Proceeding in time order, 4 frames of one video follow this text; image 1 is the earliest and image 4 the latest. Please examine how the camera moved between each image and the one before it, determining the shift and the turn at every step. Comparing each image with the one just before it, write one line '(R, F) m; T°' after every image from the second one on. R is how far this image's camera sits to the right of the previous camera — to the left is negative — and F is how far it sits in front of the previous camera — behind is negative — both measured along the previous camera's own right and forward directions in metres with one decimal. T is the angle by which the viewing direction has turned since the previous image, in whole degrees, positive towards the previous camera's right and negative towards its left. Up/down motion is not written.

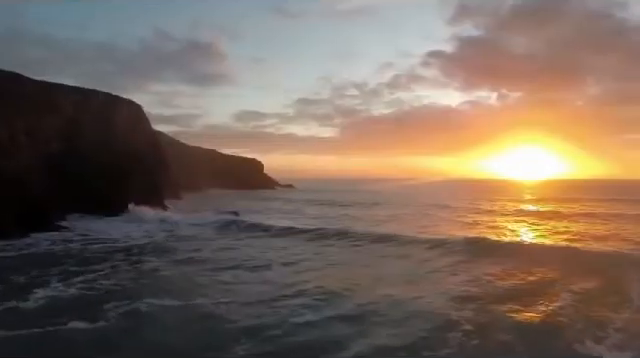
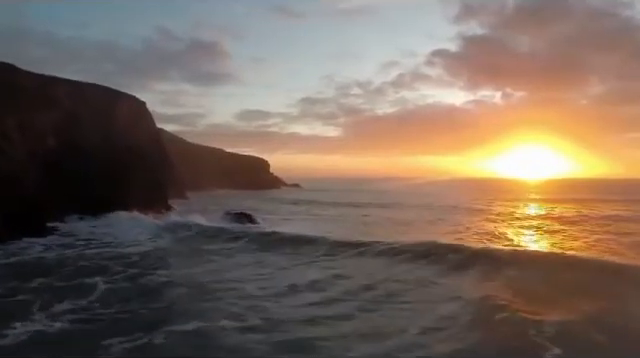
(-0.8, +2.1) m; 0°
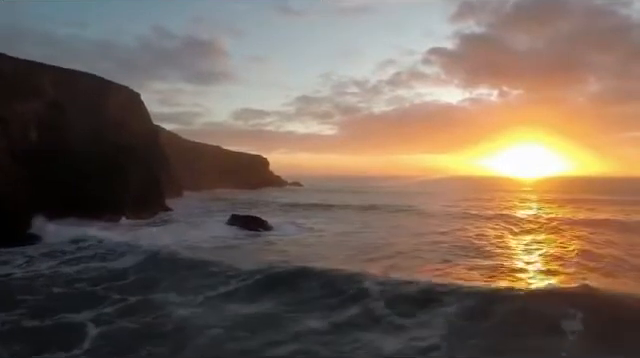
(-0.5, +0.7) m; 0°
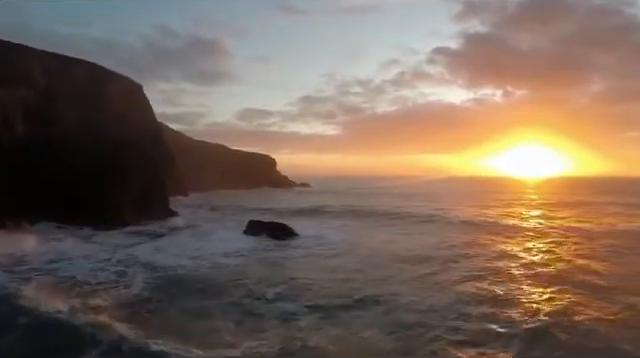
(-1.1, +2.4) m; 0°
